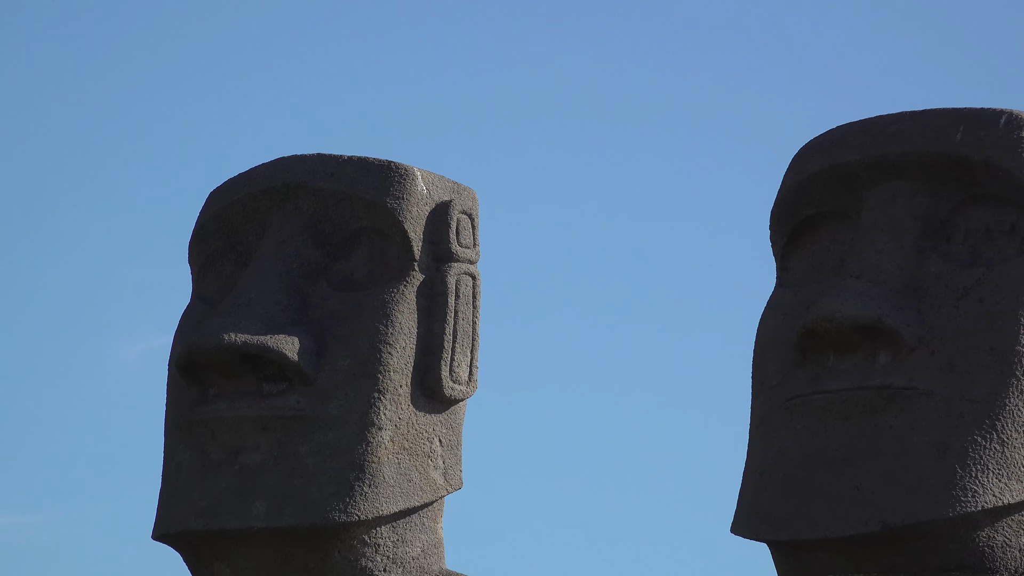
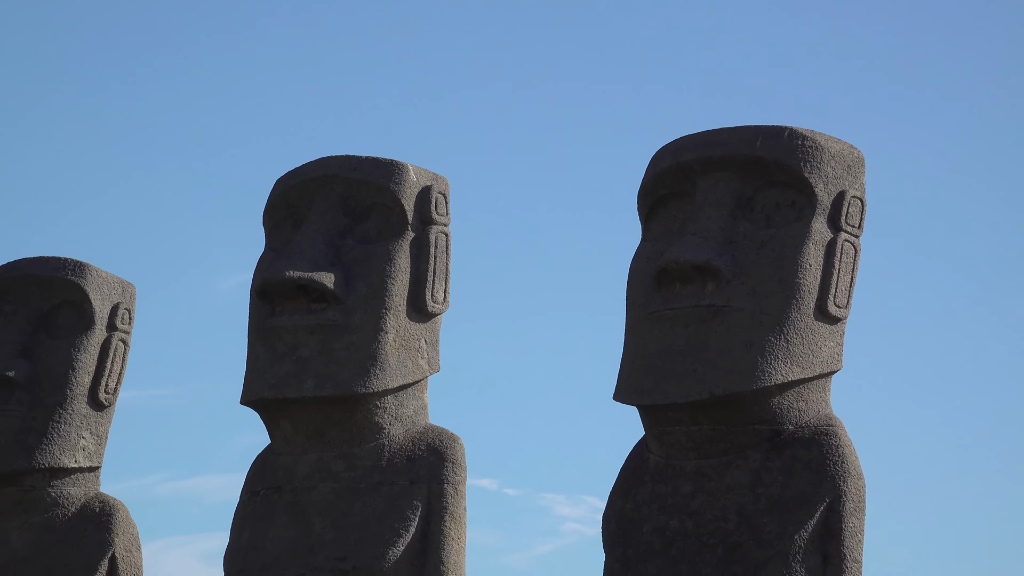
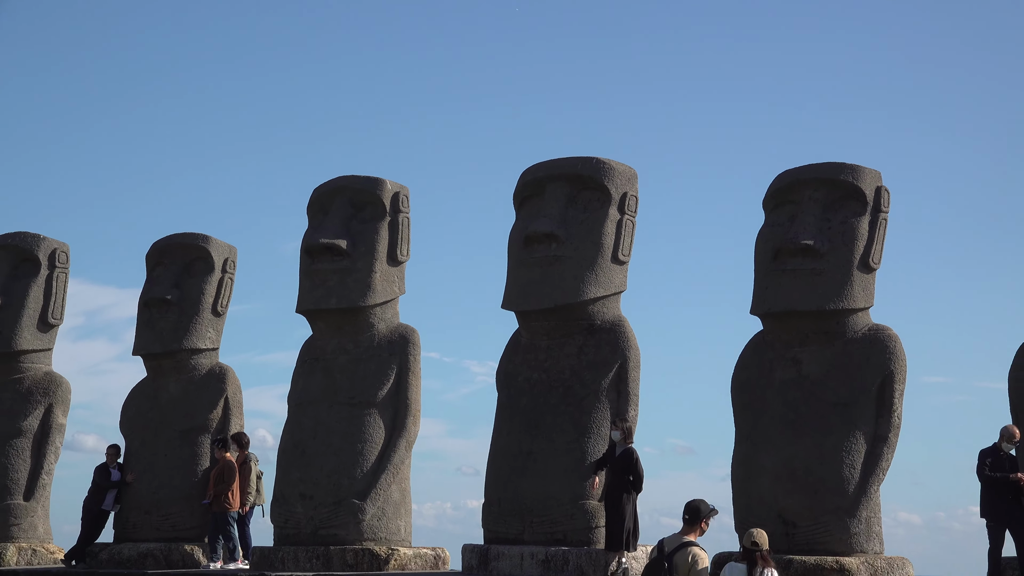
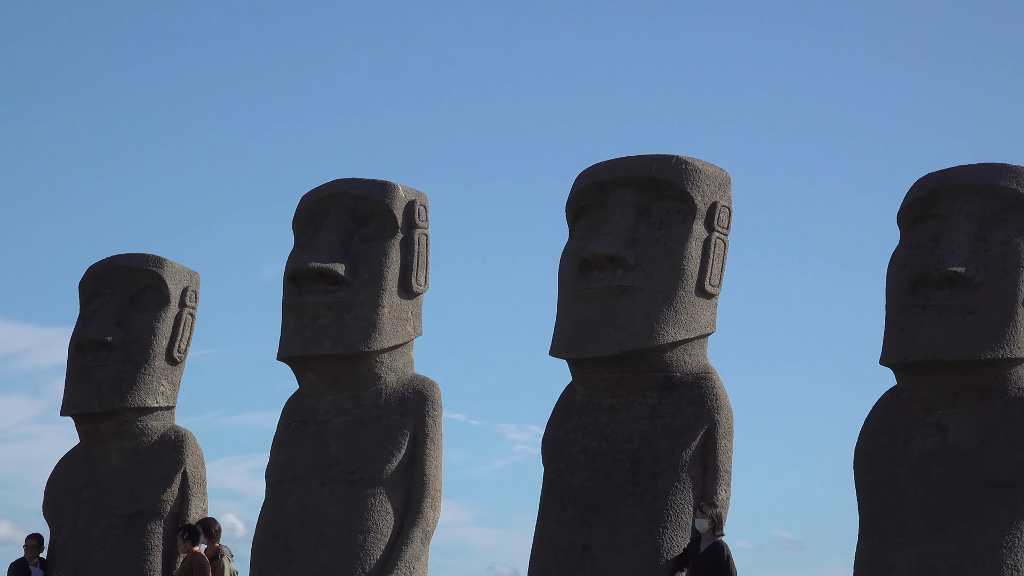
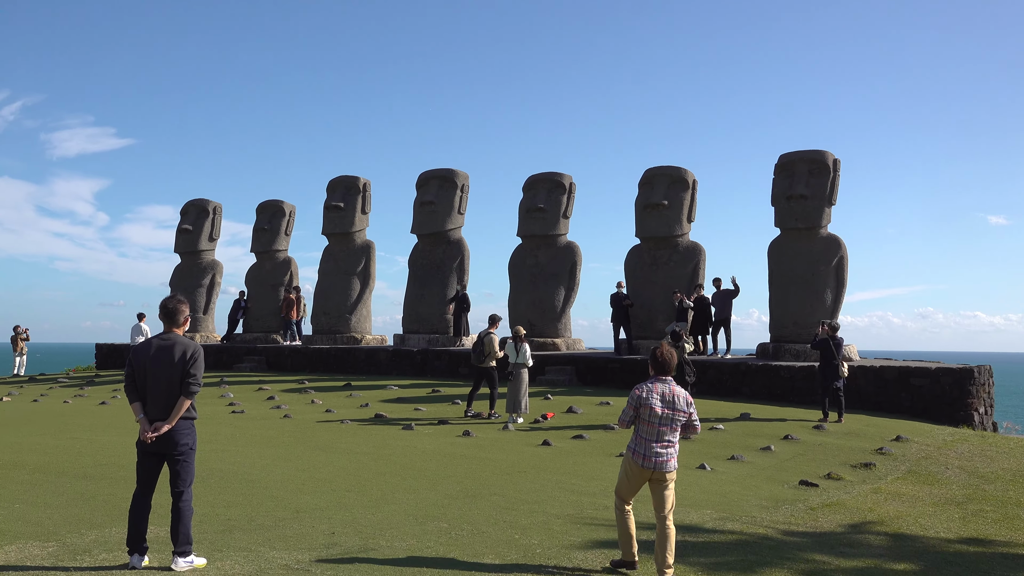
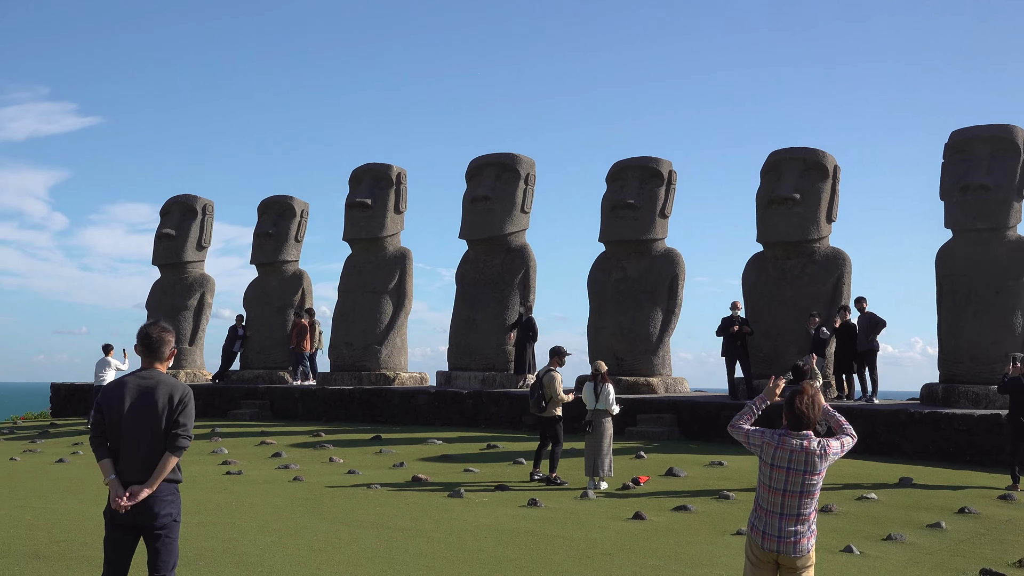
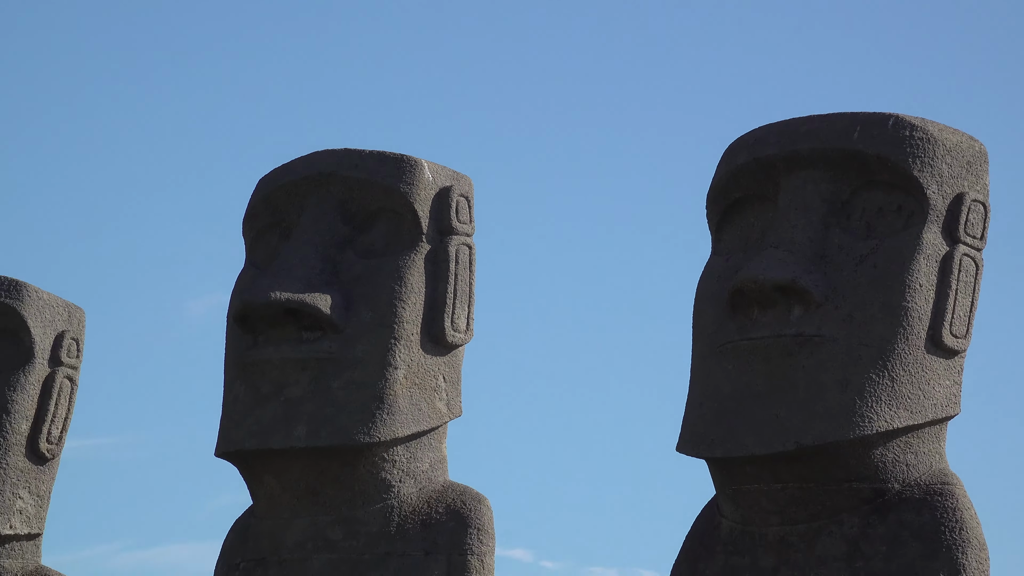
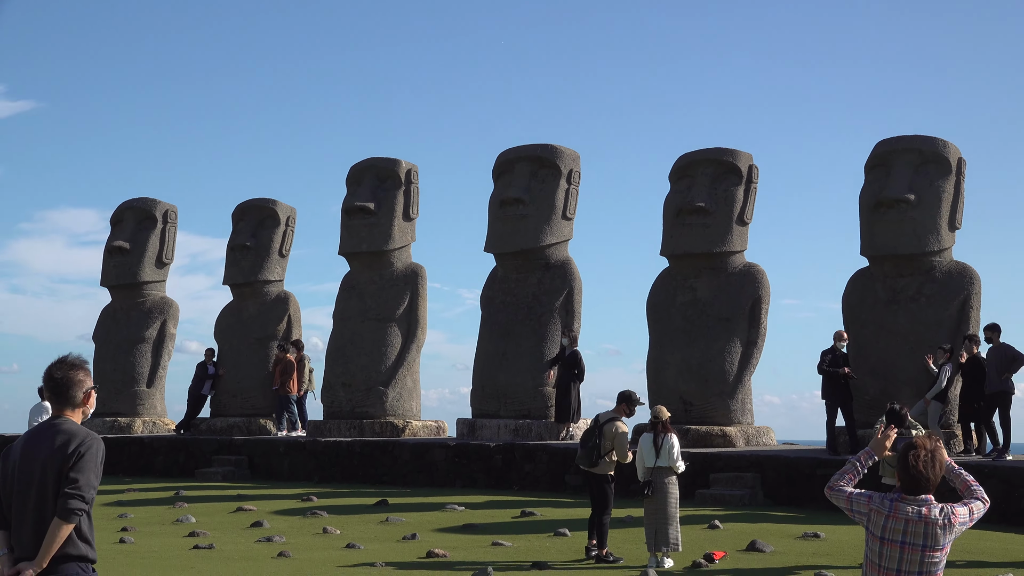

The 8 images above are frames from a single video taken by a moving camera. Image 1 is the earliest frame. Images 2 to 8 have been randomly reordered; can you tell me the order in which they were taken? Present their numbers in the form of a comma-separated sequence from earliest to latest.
7, 2, 4, 3, 8, 6, 5
